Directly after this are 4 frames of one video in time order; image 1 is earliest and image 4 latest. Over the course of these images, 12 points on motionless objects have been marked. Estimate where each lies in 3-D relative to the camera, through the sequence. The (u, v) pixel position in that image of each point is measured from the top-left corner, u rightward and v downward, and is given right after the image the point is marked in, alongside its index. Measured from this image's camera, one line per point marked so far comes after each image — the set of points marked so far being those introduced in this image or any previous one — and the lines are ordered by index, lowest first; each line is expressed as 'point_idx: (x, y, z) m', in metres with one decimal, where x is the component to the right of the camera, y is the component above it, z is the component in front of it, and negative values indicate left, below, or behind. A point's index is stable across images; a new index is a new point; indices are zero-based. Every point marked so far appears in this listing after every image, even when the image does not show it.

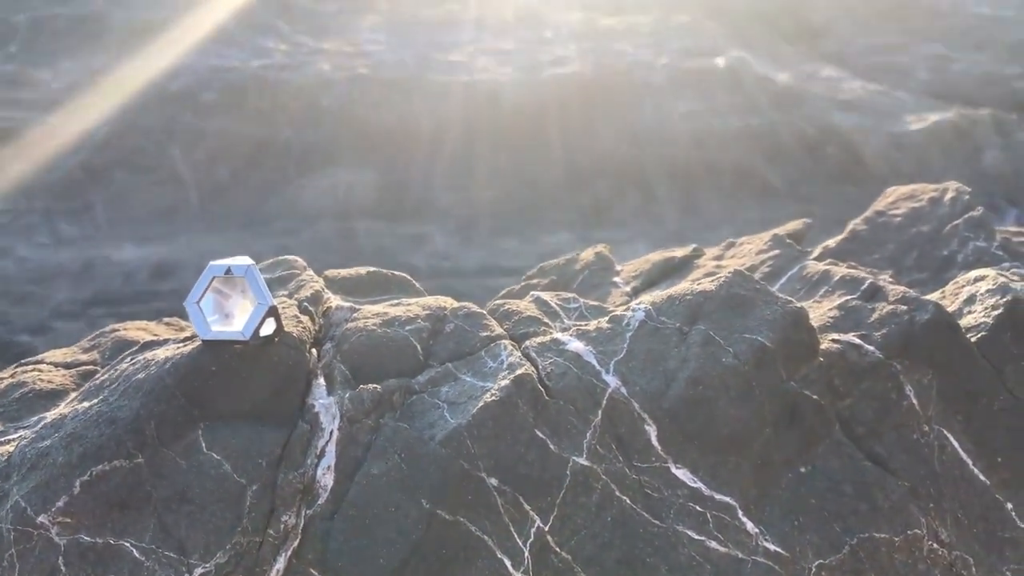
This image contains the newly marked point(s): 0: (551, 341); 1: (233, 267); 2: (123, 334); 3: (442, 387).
0: (+0.1, -0.2, +3.2) m
1: (-0.8, +0.1, +2.8) m
2: (-1.6, -0.2, +4.2) m
3: (-0.2, -0.3, +3.1) m
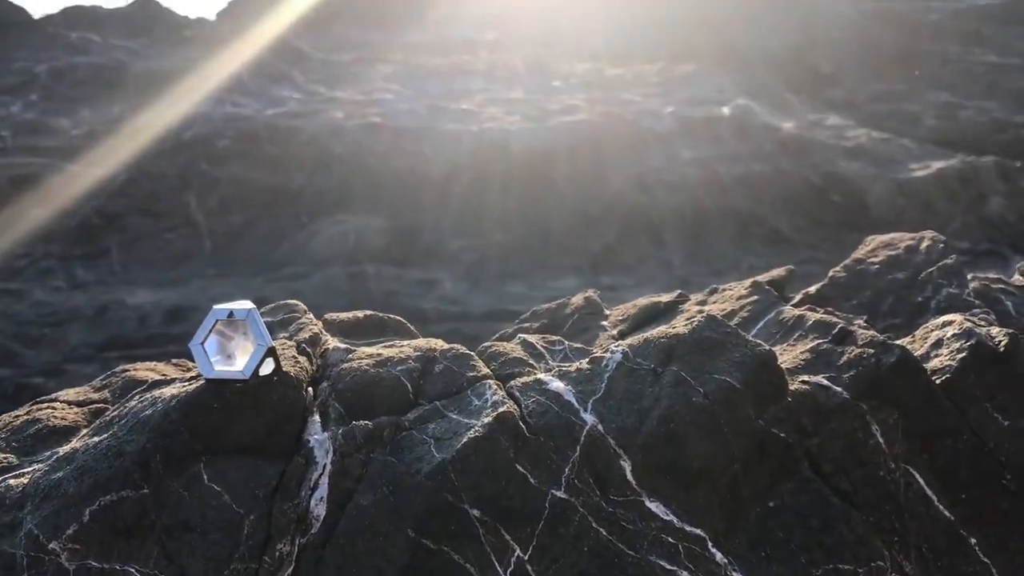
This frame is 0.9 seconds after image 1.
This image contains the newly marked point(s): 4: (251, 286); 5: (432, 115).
0: (+0.1, -0.3, +3.4) m
1: (-0.8, -0.1, +3.0) m
2: (-1.7, -0.4, +4.4) m
3: (-0.3, -0.4, +3.3) m
4: (-2.9, +0.1, +10.7) m
5: (-1.1, +2.4, +13.2) m
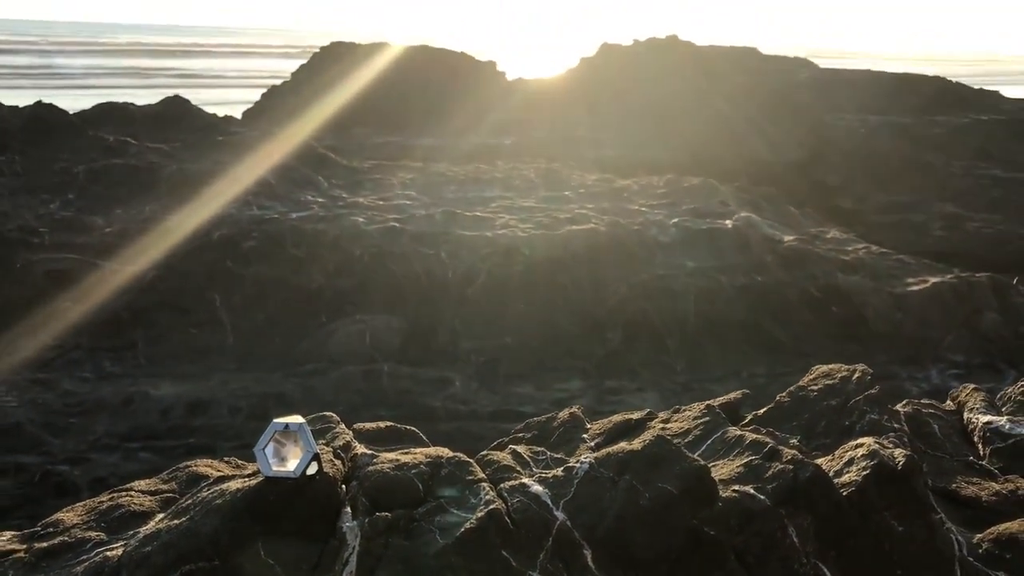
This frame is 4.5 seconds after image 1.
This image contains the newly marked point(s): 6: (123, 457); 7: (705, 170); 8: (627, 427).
0: (0.0, -0.9, +4.4) m
1: (-0.9, -0.5, +3.9) m
2: (-1.7, -1.0, +5.3) m
3: (-0.3, -1.0, +4.2) m
4: (-2.8, -1.1, +11.6) m
5: (-0.9, +1.0, +14.4) m
6: (-3.9, -1.7, +10.0) m
7: (+3.9, +2.4, +19.9) m
8: (+0.6, -0.8, +5.5) m
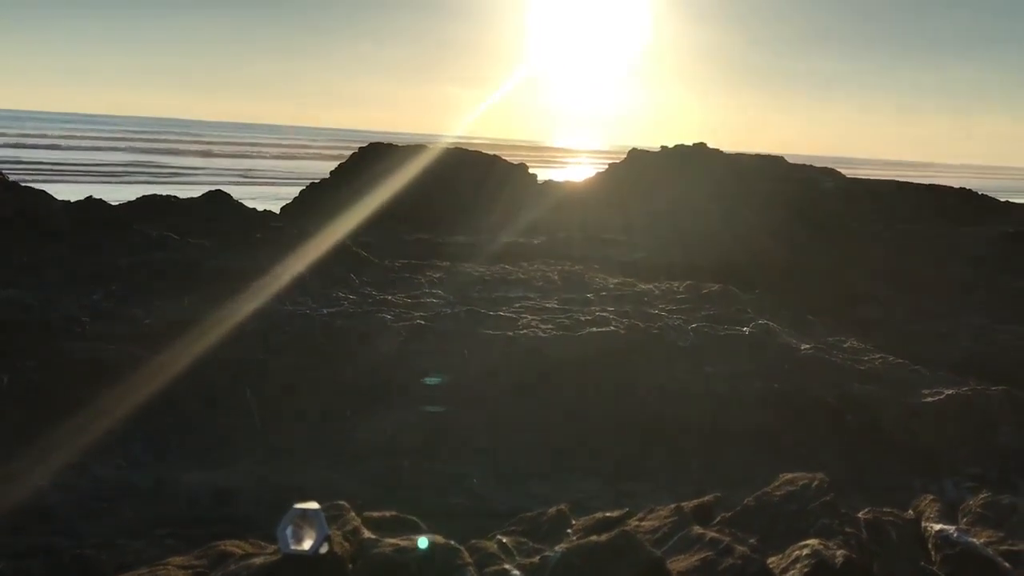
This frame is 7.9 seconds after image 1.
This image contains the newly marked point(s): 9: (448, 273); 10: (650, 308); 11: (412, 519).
0: (-0.1, -1.4, +5.1) m
1: (-1.0, -1.0, +4.7) m
2: (-1.8, -1.6, +6.1) m
3: (-0.4, -1.5, +4.9) m
4: (-2.7, -2.3, +12.4) m
5: (-0.7, -0.6, +15.2) m
6: (-3.9, -2.7, +10.8) m
7: (+4.3, +0.2, +20.7) m
8: (+0.6, -1.5, +6.2) m
9: (-1.3, +0.2, +18.5) m
10: (+2.2, -0.4, +17.1) m
11: (-0.6, -1.4, +6.1) m
